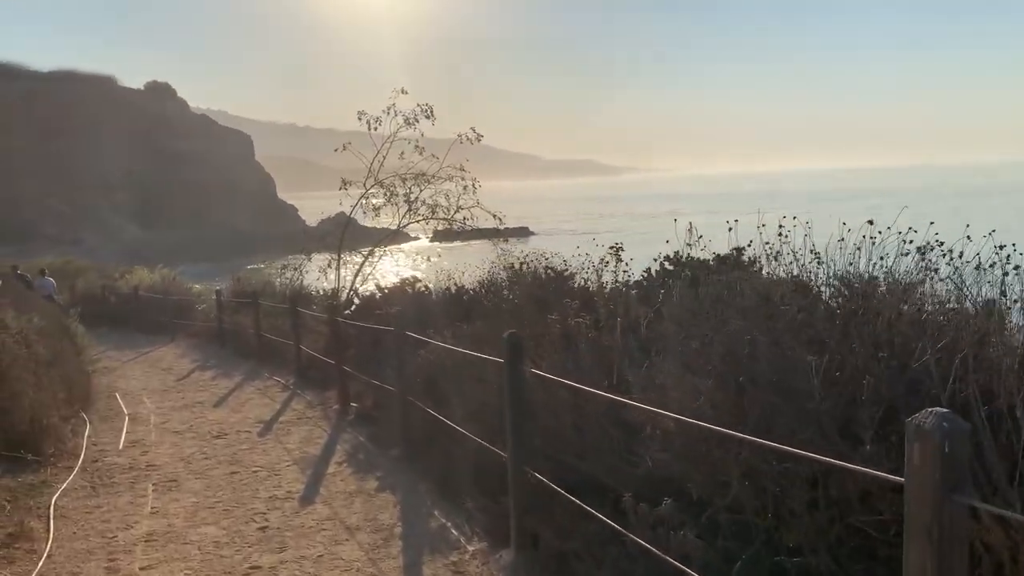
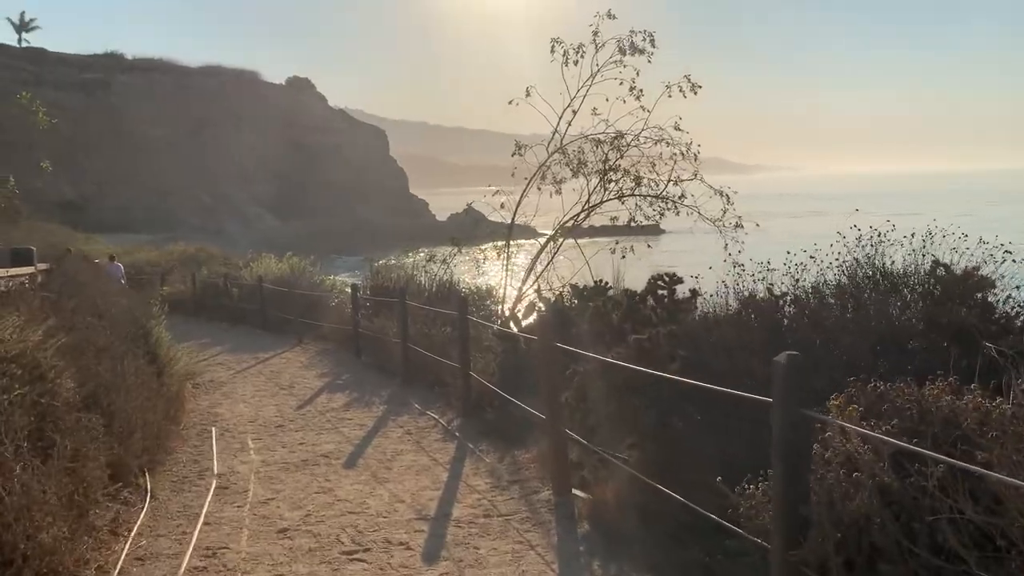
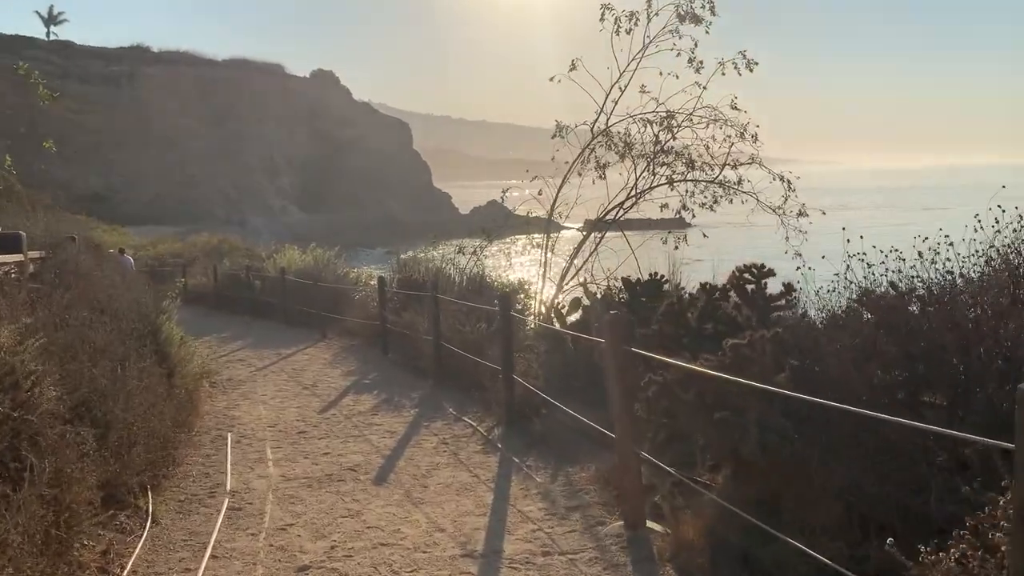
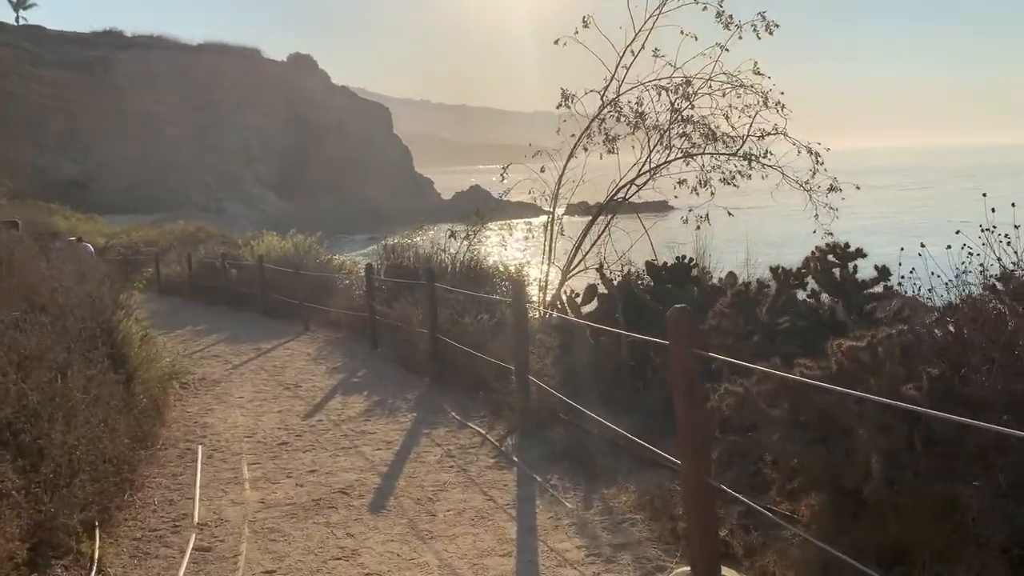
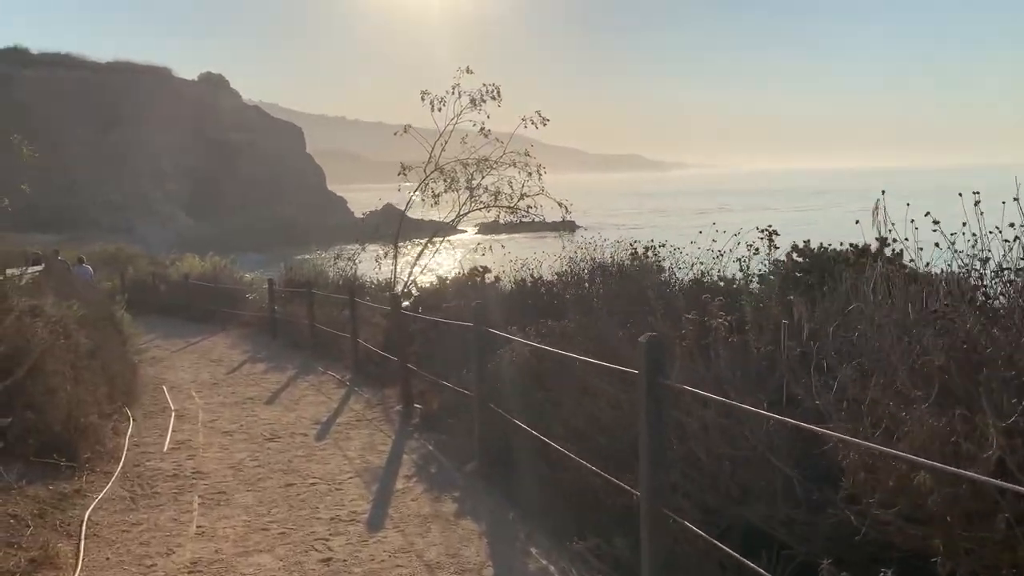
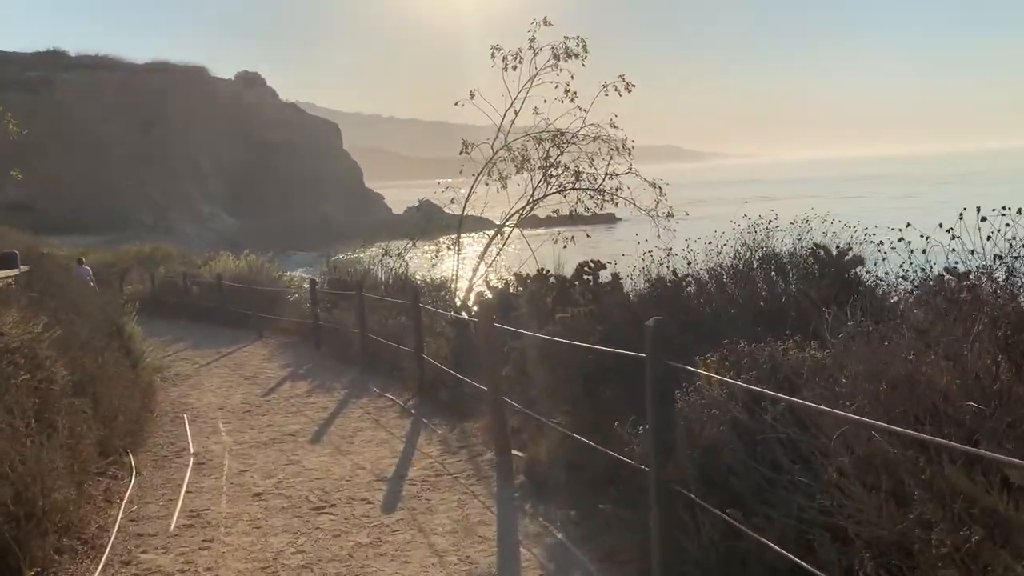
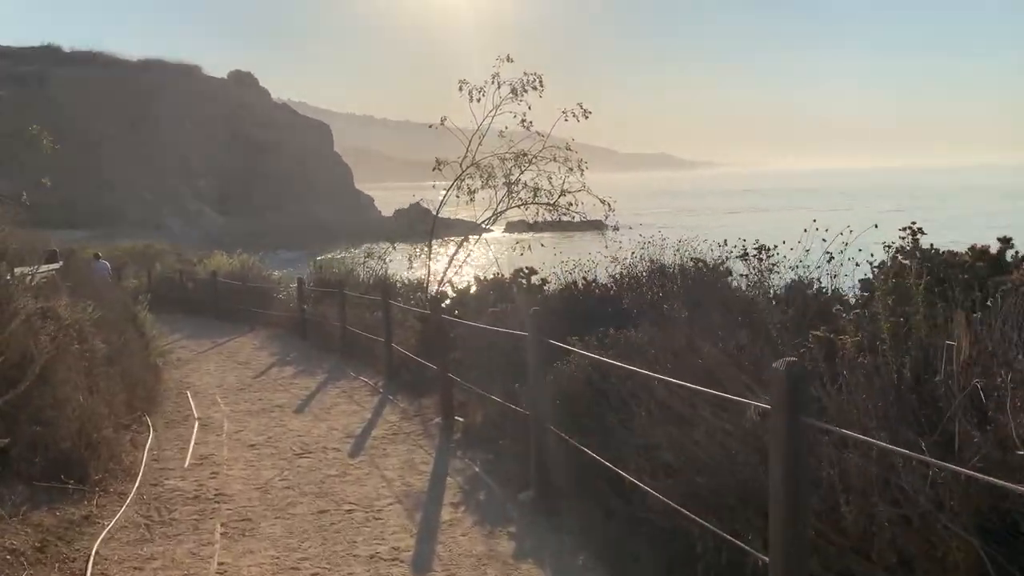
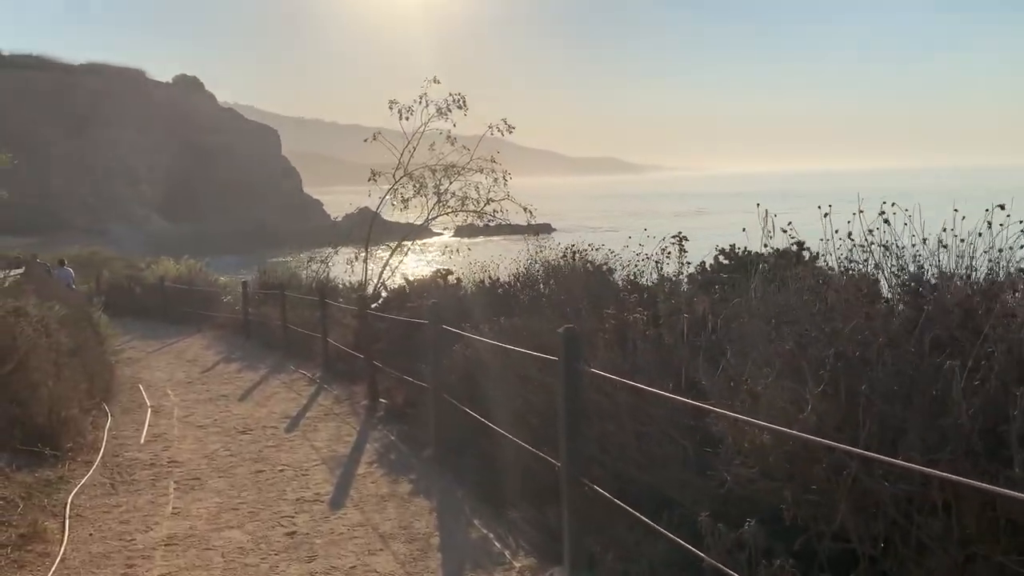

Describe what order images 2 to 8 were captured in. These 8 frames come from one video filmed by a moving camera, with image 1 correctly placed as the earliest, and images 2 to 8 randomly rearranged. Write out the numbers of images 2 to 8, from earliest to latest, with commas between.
8, 5, 7, 6, 2, 3, 4
